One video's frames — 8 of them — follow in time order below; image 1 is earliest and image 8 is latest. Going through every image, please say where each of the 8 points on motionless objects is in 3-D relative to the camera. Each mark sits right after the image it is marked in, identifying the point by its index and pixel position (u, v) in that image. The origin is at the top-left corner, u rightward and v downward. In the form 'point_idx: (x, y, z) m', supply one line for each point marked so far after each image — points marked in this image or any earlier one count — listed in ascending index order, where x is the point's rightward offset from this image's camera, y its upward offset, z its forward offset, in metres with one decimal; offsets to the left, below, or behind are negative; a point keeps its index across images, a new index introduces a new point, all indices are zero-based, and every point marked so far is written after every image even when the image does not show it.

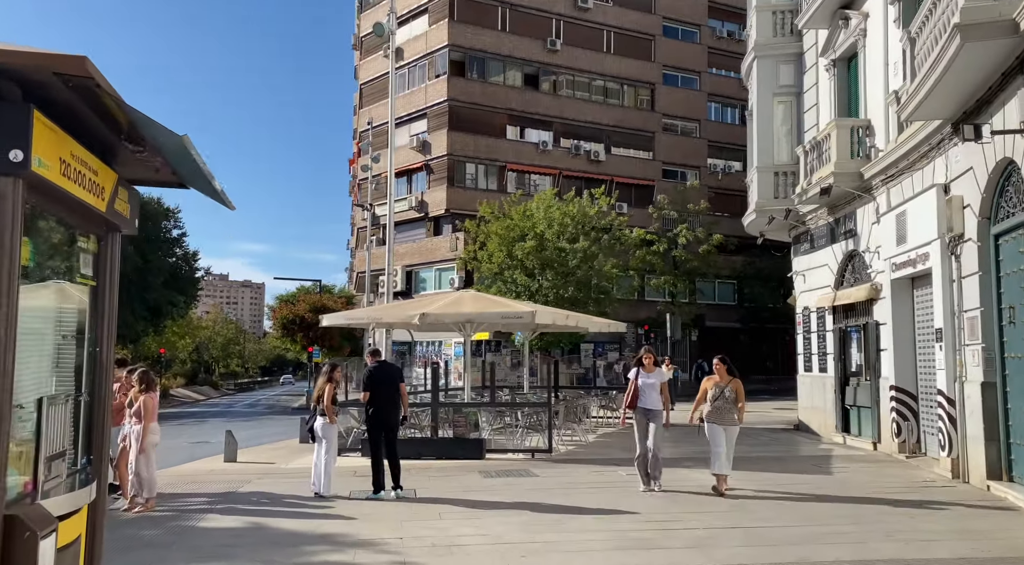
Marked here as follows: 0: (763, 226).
0: (+5.4, +1.2, +17.7) m
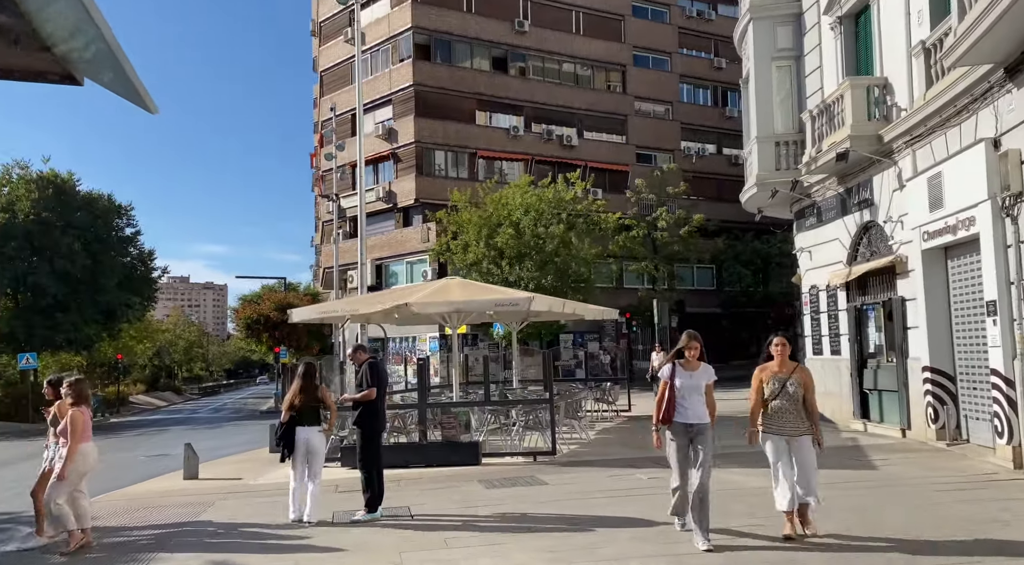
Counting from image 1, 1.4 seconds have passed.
0: (+5.1, +1.7, +16.5) m
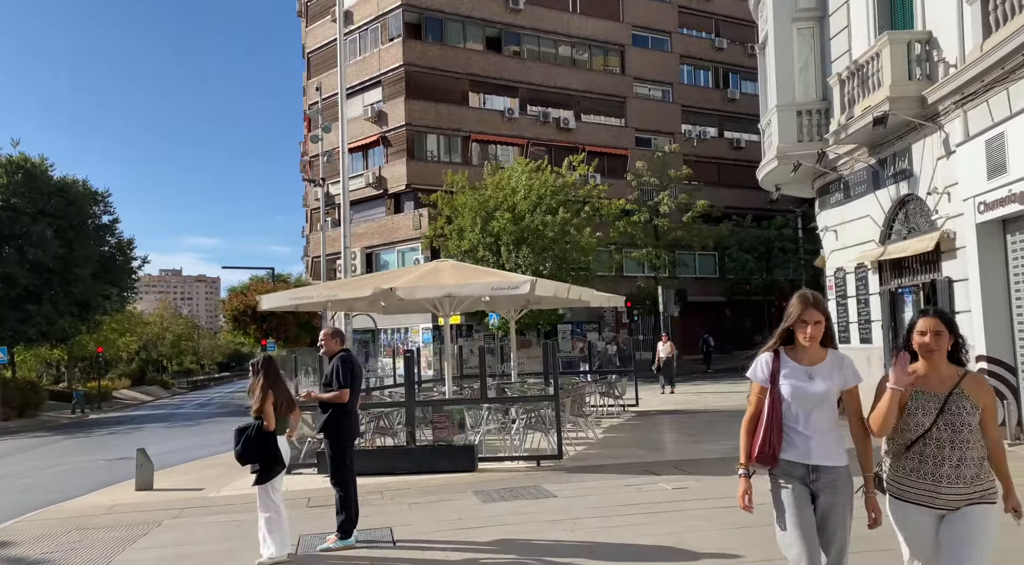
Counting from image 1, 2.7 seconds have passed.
0: (+5.0, +2.0, +15.2) m
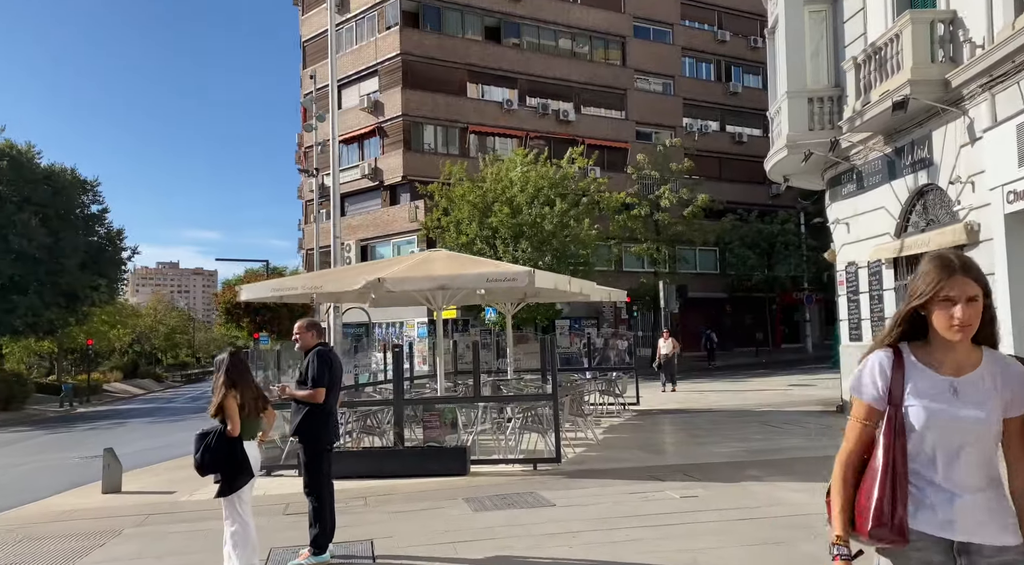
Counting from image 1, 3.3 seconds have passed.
0: (+5.0, +2.1, +14.5) m
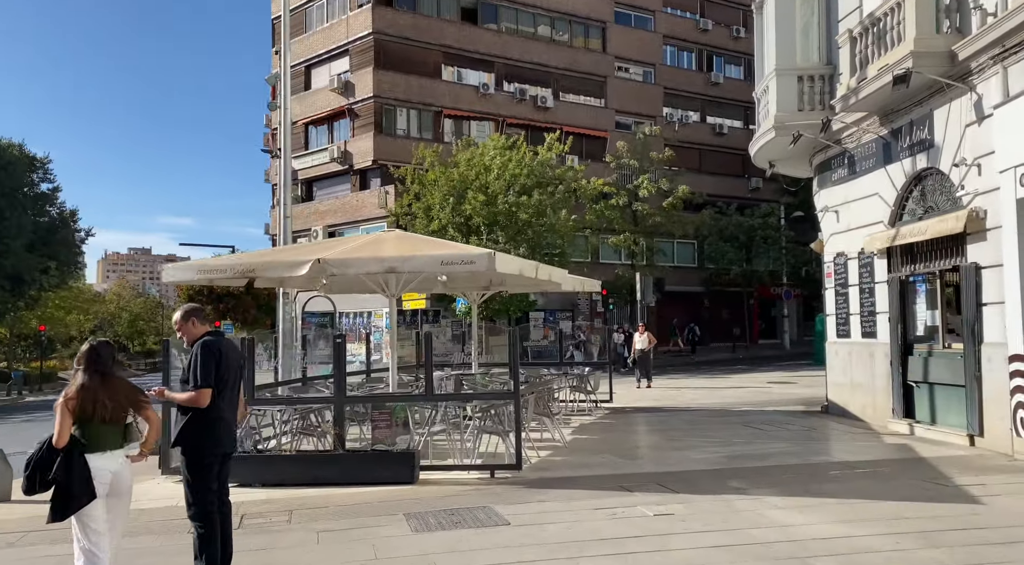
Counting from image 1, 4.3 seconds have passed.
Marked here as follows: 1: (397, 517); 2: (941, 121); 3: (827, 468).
0: (+4.4, +2.2, +13.6) m
1: (-0.9, -1.9, +6.4) m
2: (+5.3, +2.0, +10.1) m
3: (+3.2, -1.9, +8.3) m
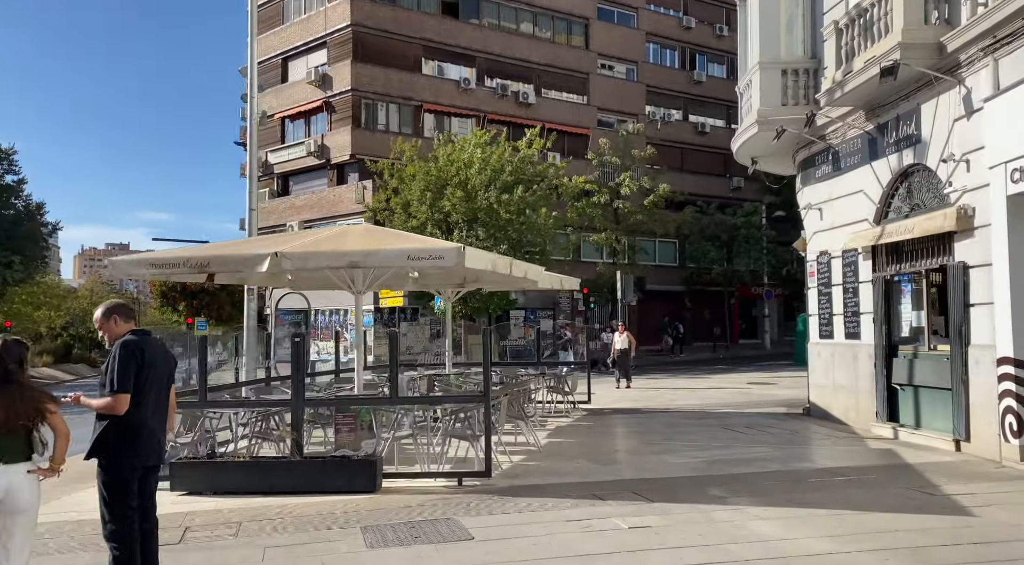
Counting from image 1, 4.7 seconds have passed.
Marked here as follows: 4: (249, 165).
0: (+4.1, +2.2, +13.3) m
1: (-1.2, -1.8, +6.0) m
2: (+5.0, +2.0, +9.8) m
3: (+2.9, -1.9, +8.0) m
4: (-5.3, +2.3, +16.5) m
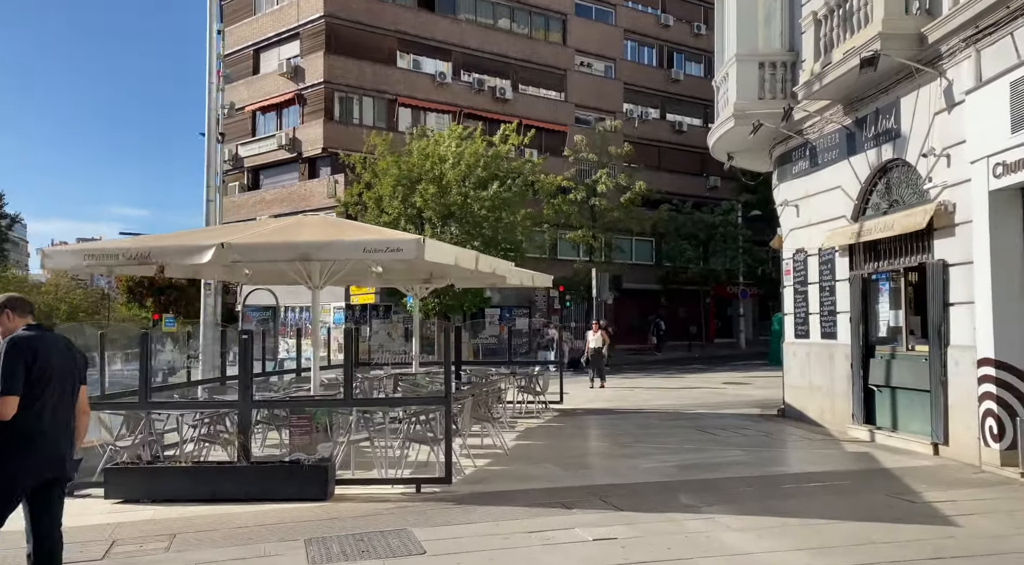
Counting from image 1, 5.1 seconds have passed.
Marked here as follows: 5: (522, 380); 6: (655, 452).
0: (+3.6, +2.3, +13.0) m
1: (-1.5, -1.8, +5.5) m
2: (+4.6, +2.0, +9.5) m
3: (+2.6, -1.9, +7.6) m
4: (-5.8, +2.4, +15.9) m
5: (+0.2, -1.6, +13.5) m
6: (+1.7, -2.0, +9.6) m
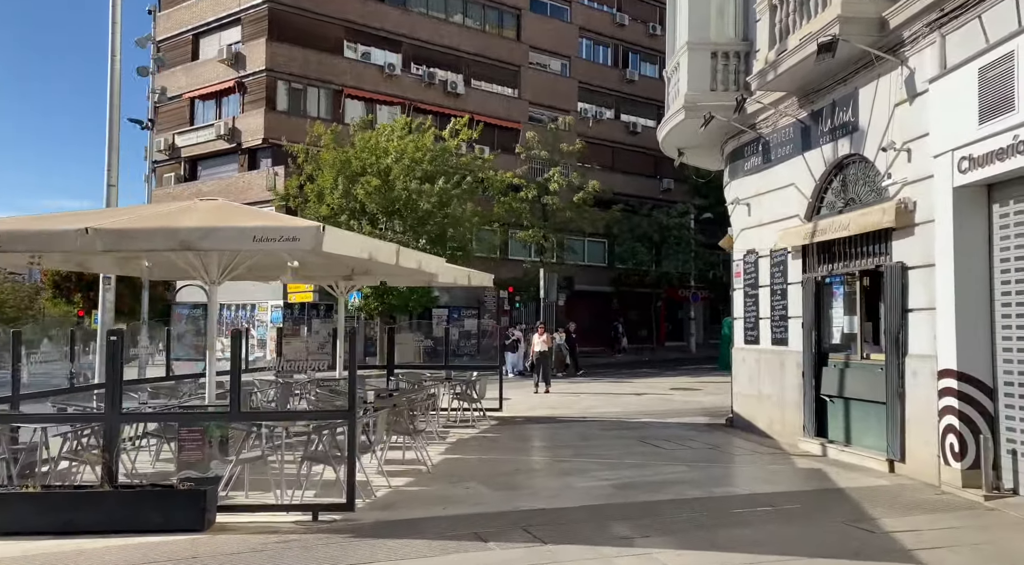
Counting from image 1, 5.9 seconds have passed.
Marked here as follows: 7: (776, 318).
0: (+2.6, +2.2, +12.3) m
1: (-2.1, -1.7, +4.6) m
2: (+3.8, +2.0, +8.8) m
3: (+1.8, -1.9, +6.9) m
4: (-6.9, +2.5, +14.7) m
5: (-0.9, -1.6, +12.6) m
6: (+0.9, -2.0, +8.8) m
7: (+3.5, -0.5, +10.9) m
